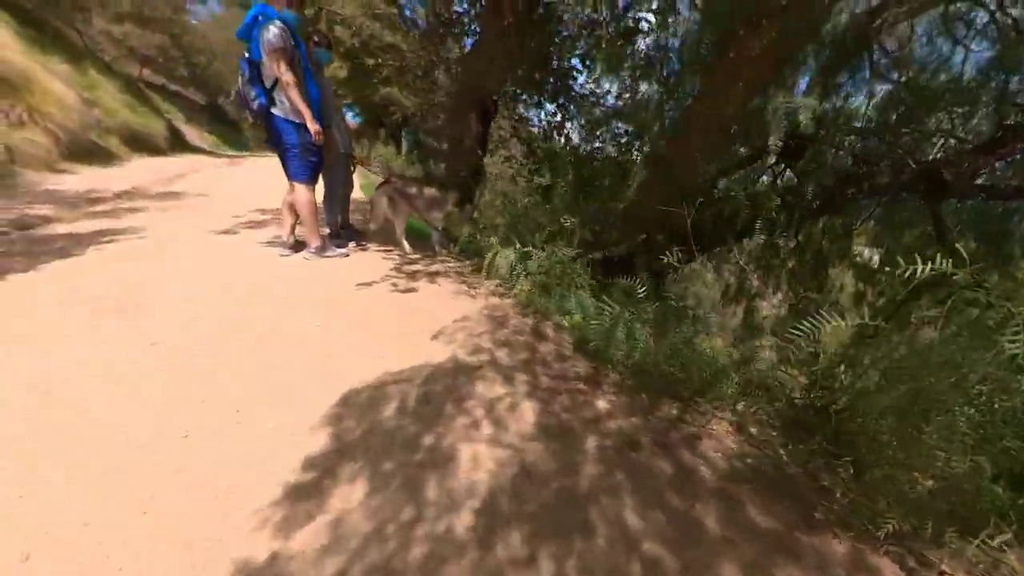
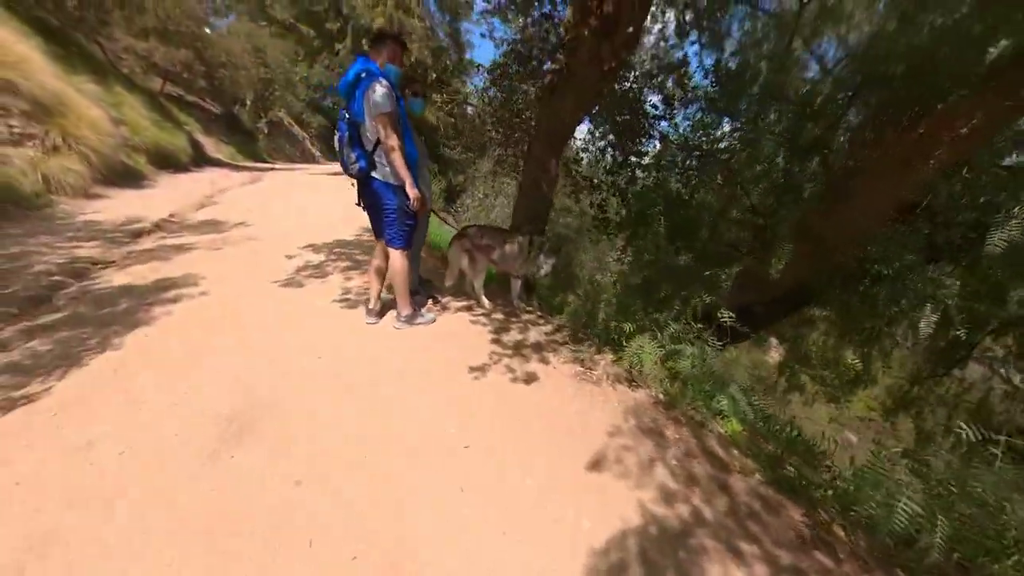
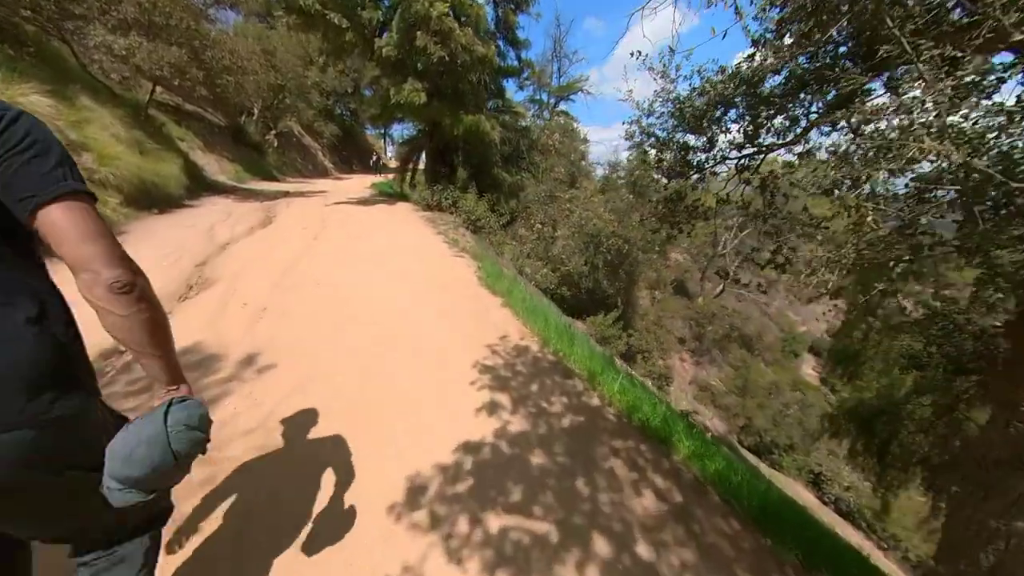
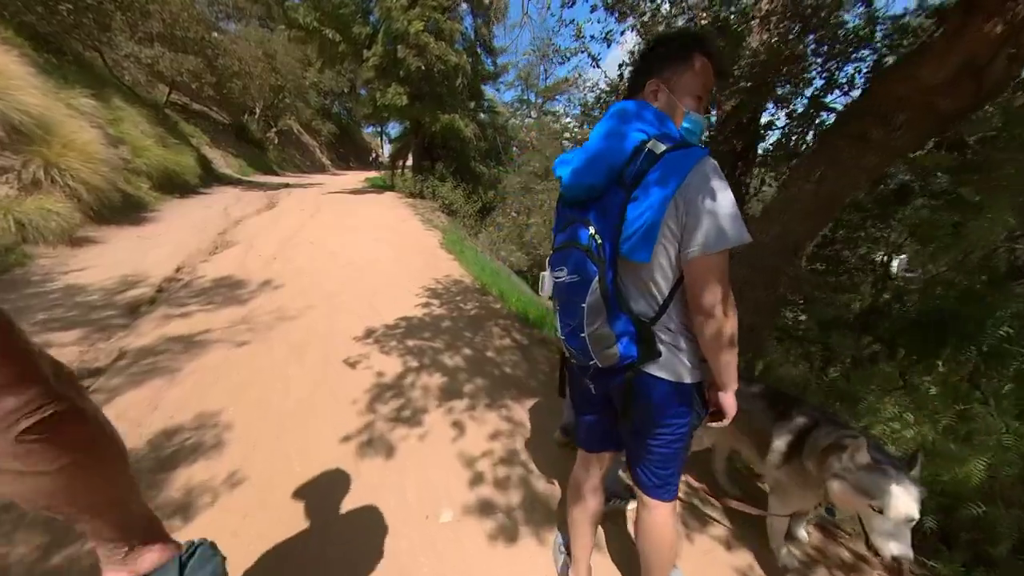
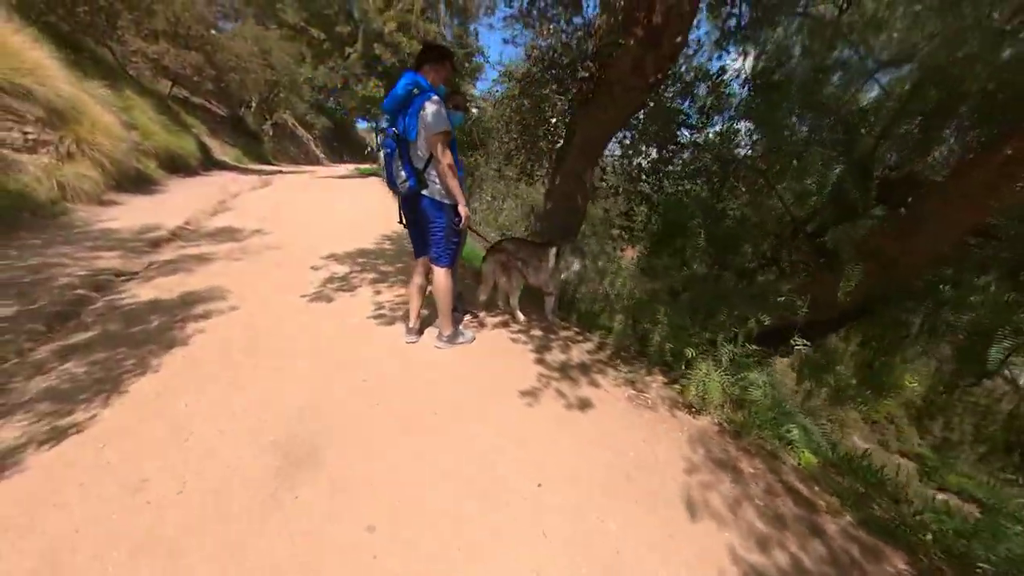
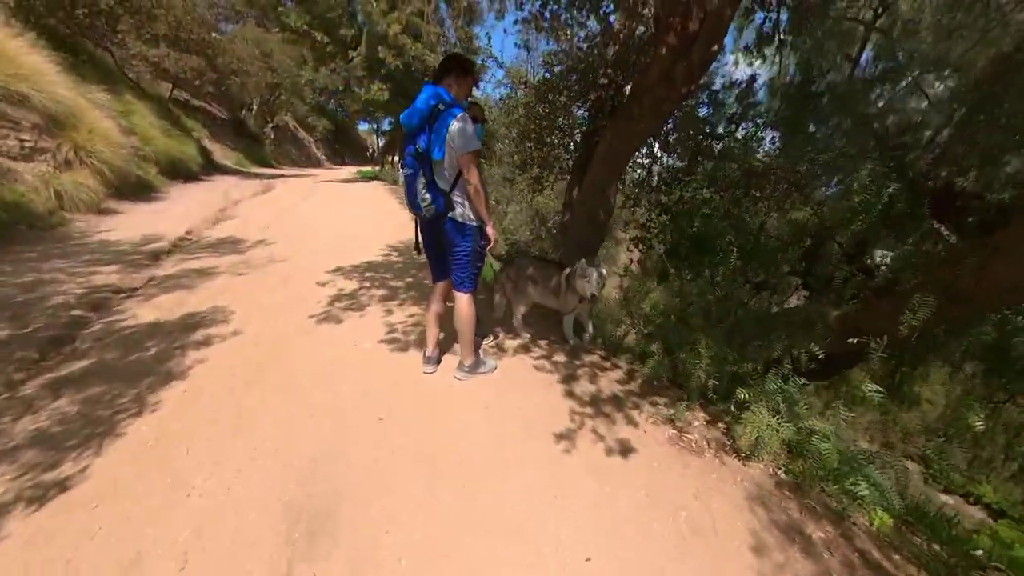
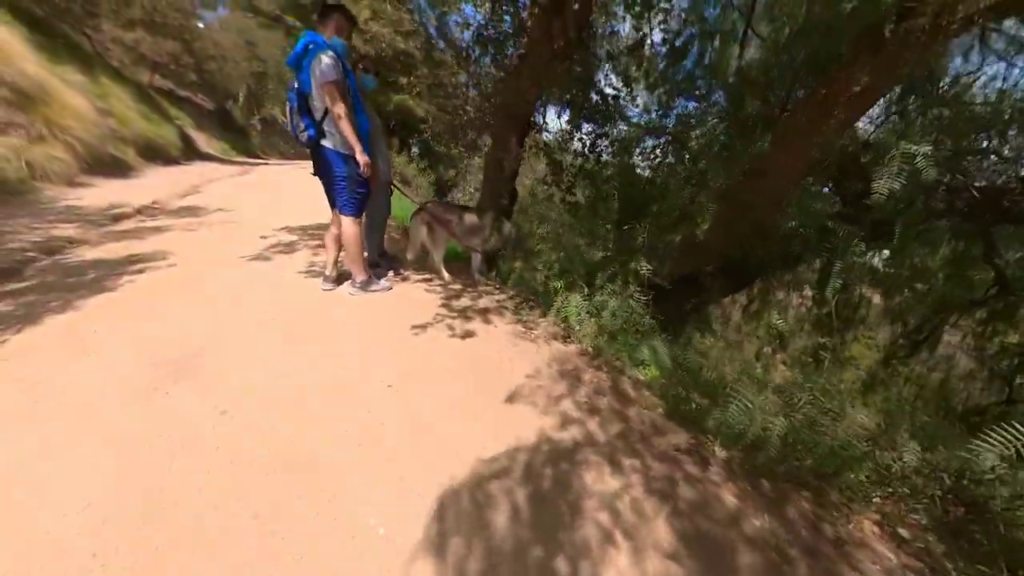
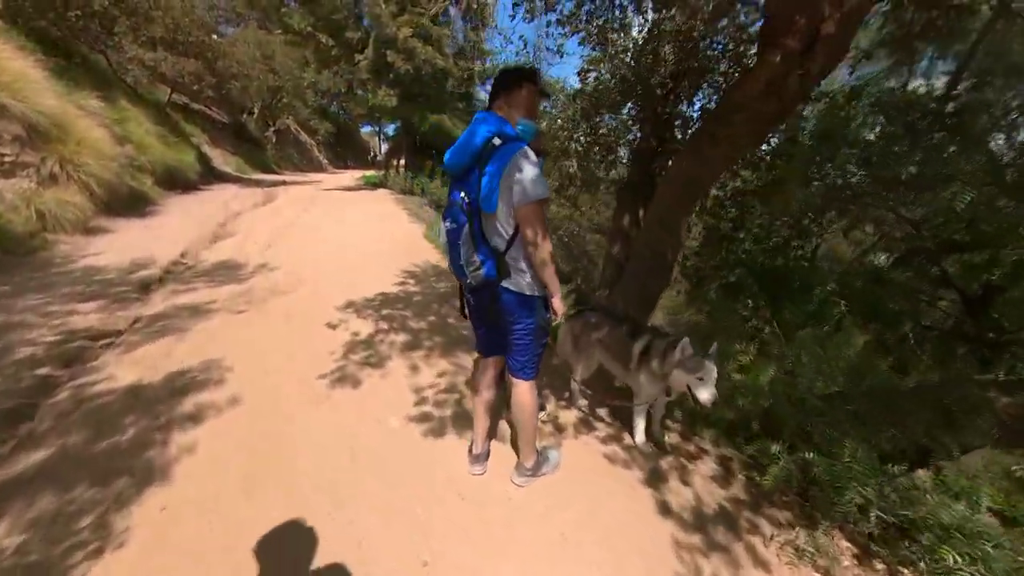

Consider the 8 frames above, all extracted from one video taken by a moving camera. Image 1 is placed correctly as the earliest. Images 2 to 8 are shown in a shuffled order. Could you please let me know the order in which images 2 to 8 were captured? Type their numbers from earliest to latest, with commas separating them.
7, 2, 5, 6, 8, 4, 3
